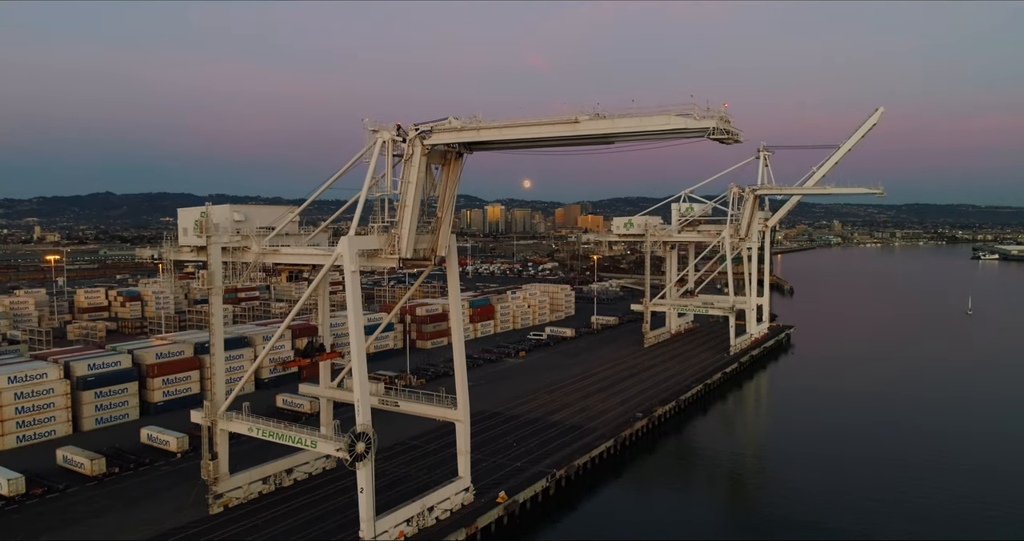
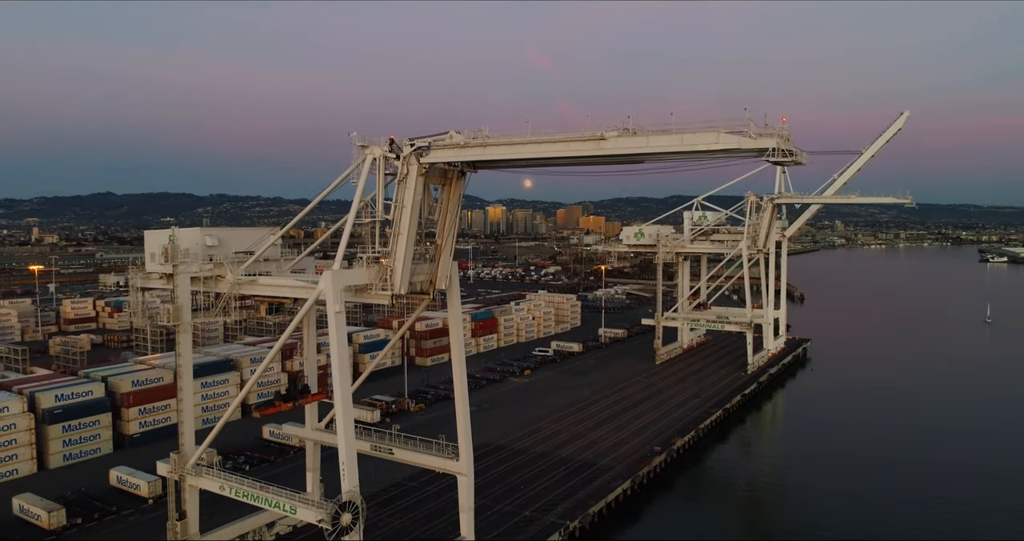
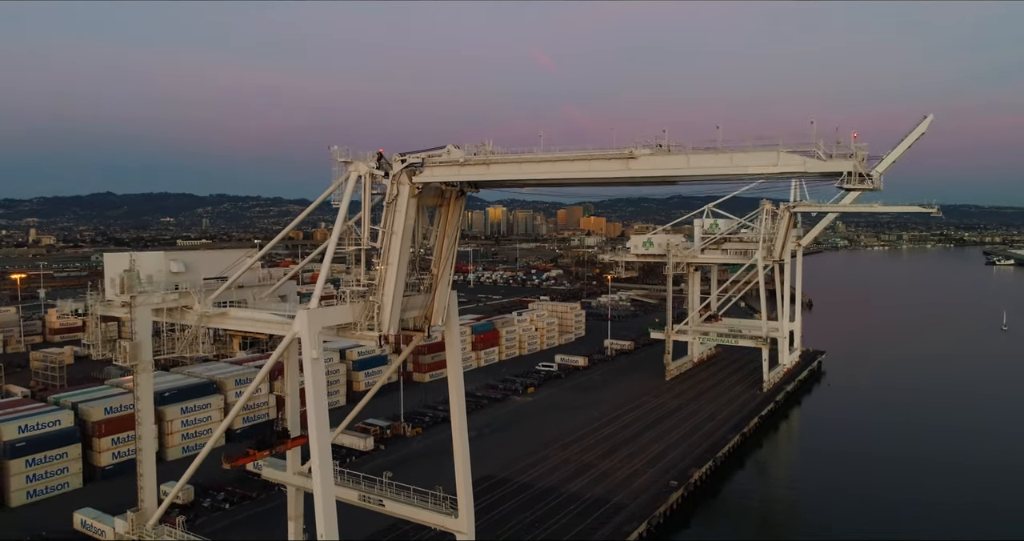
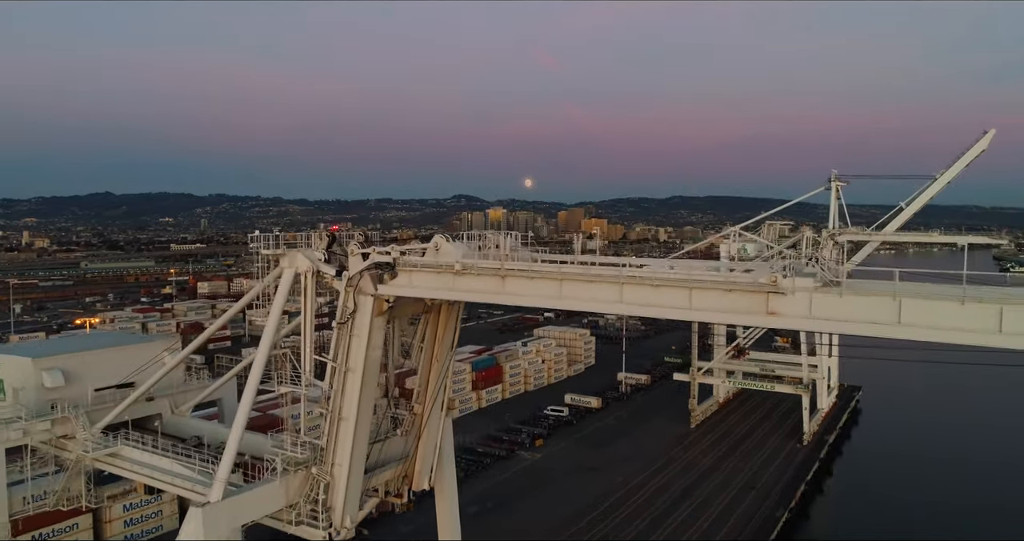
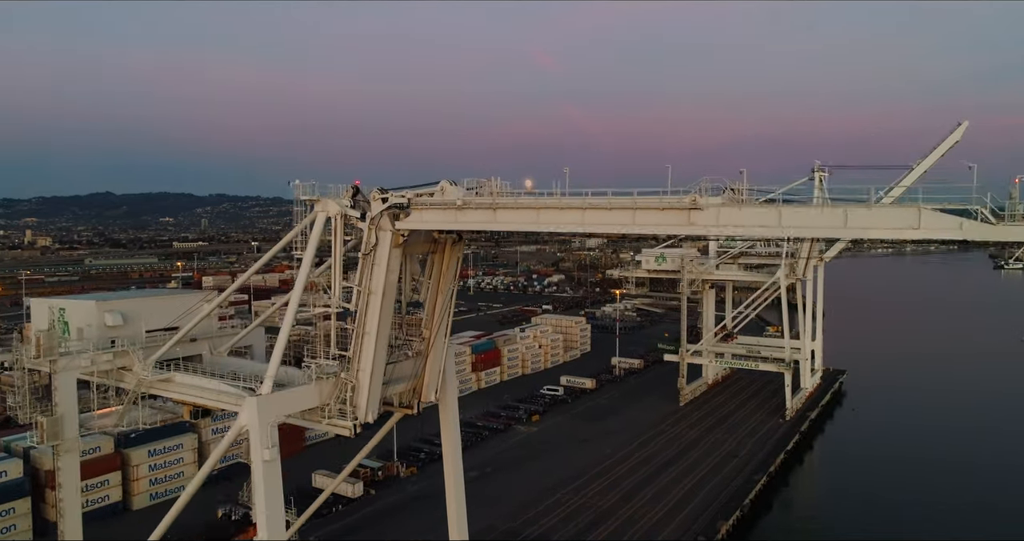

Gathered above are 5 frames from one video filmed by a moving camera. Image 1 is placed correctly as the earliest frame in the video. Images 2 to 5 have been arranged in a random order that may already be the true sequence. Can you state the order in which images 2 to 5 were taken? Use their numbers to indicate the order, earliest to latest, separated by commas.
2, 3, 5, 4
